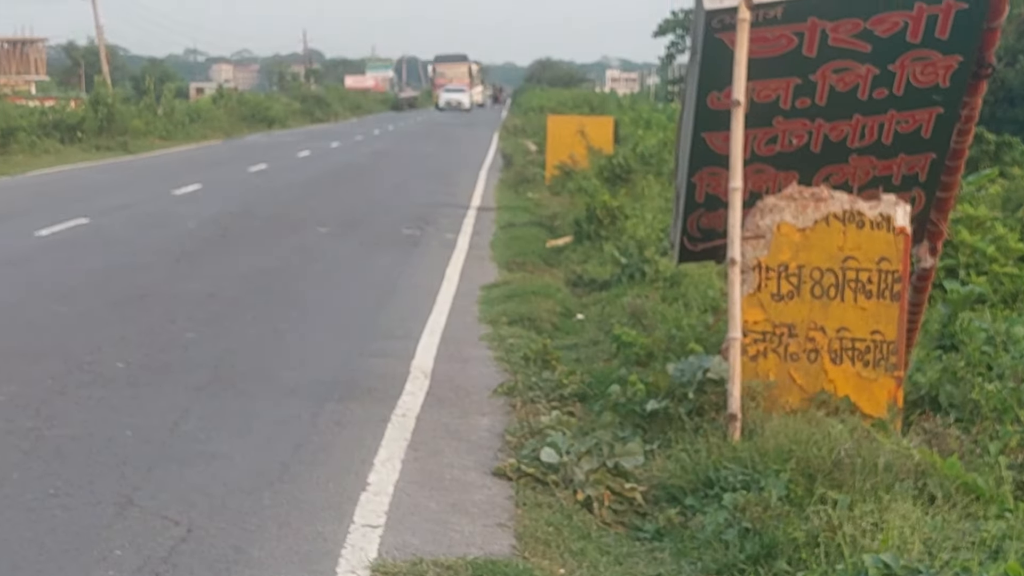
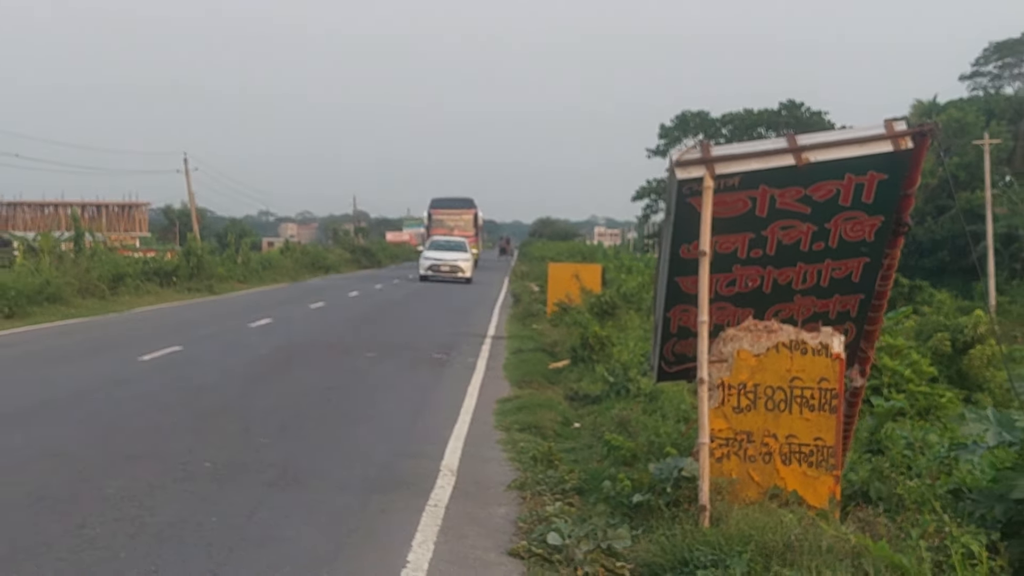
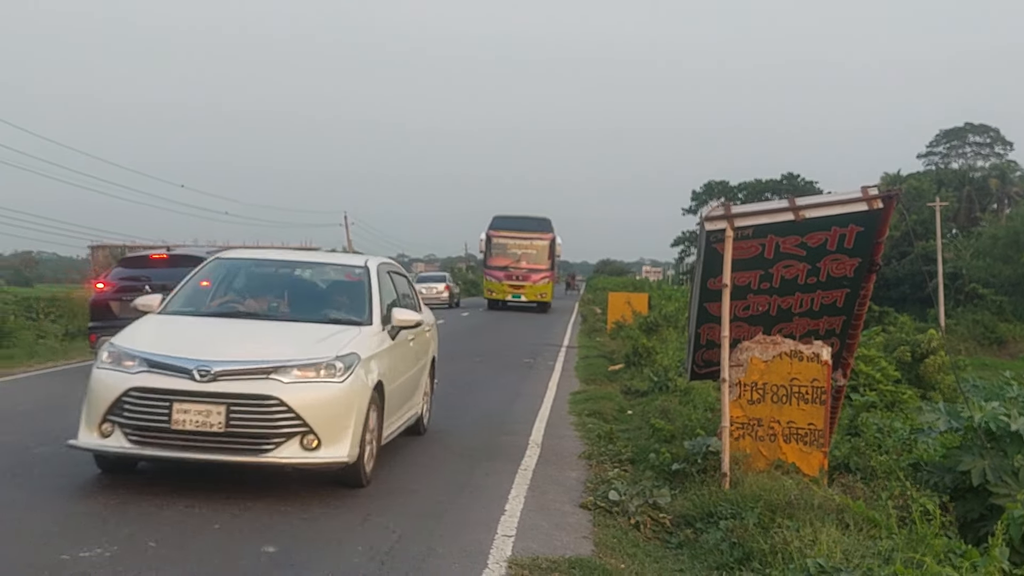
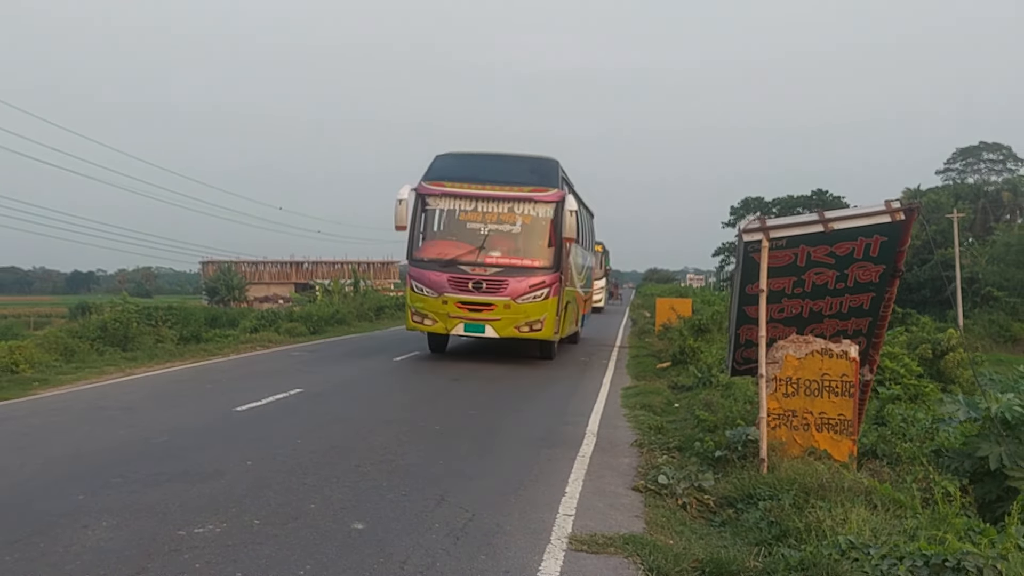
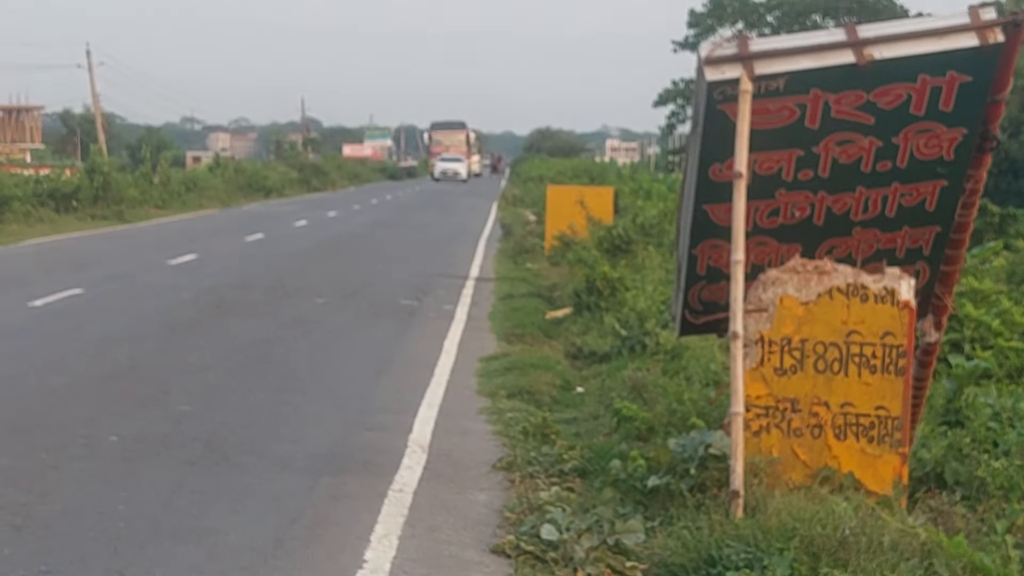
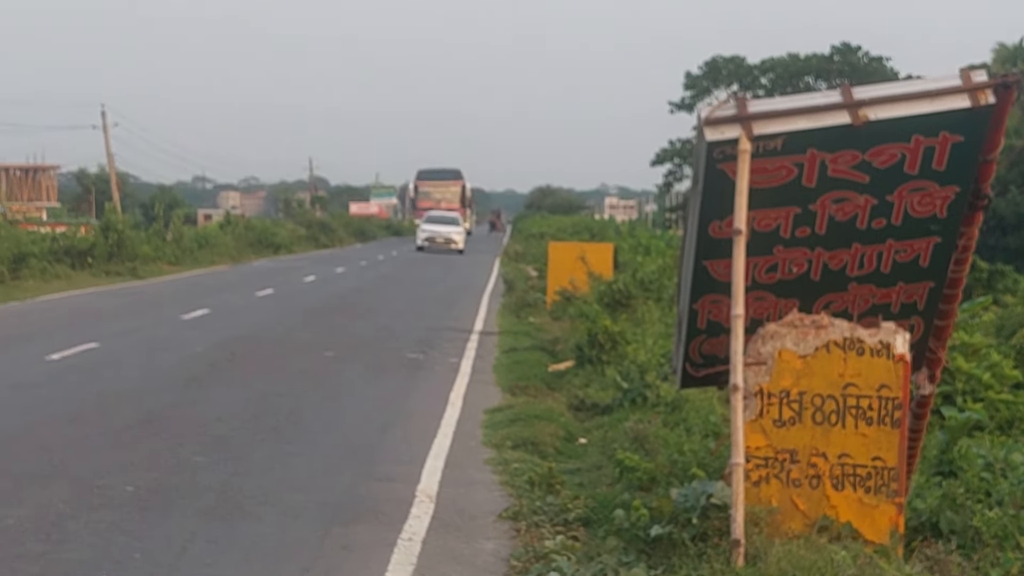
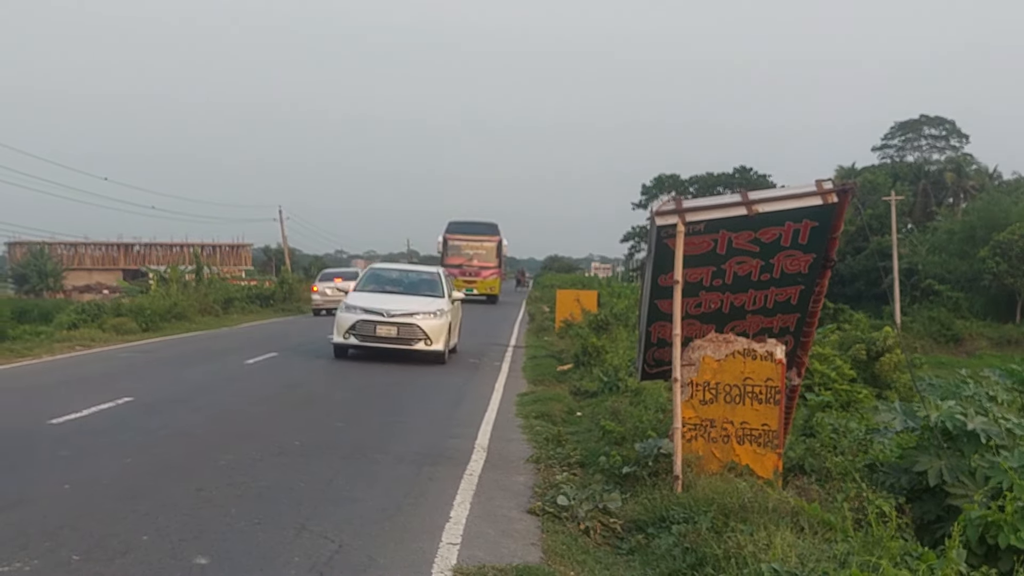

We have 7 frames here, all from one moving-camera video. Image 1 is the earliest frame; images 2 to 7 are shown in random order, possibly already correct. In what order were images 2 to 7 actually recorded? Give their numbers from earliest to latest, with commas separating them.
5, 6, 2, 7, 3, 4
